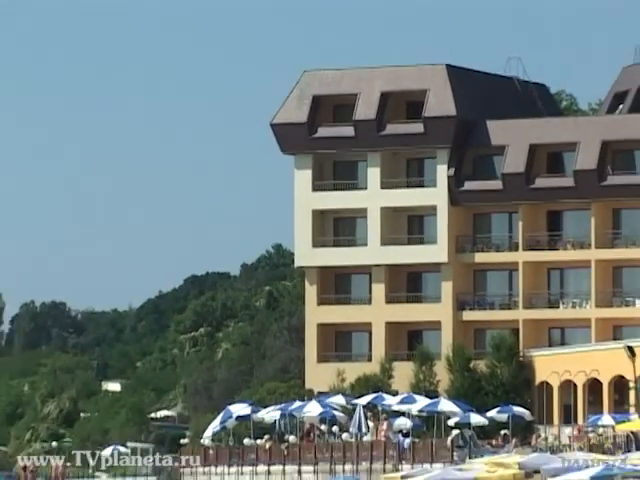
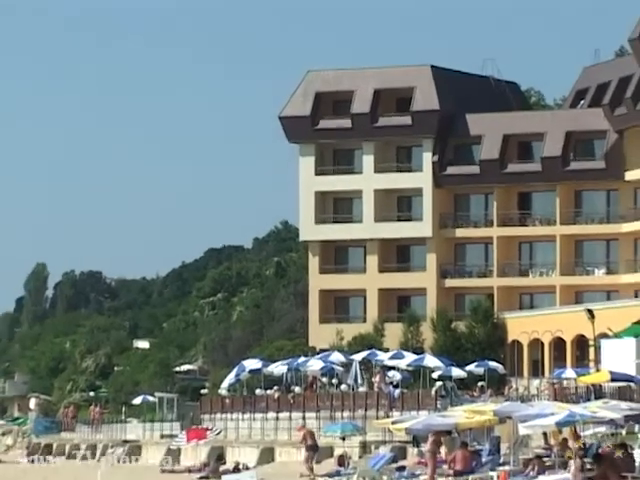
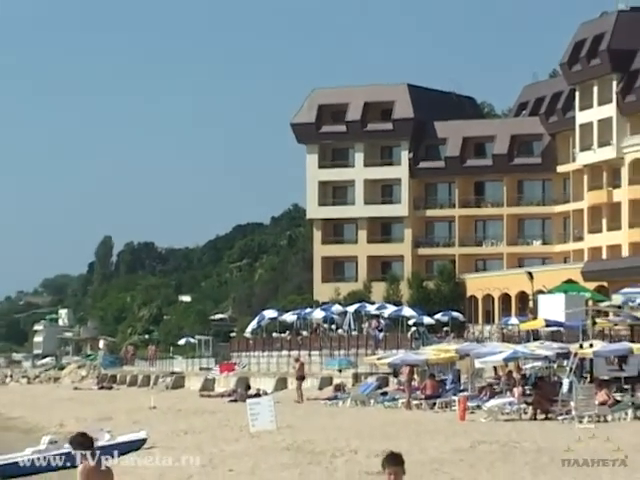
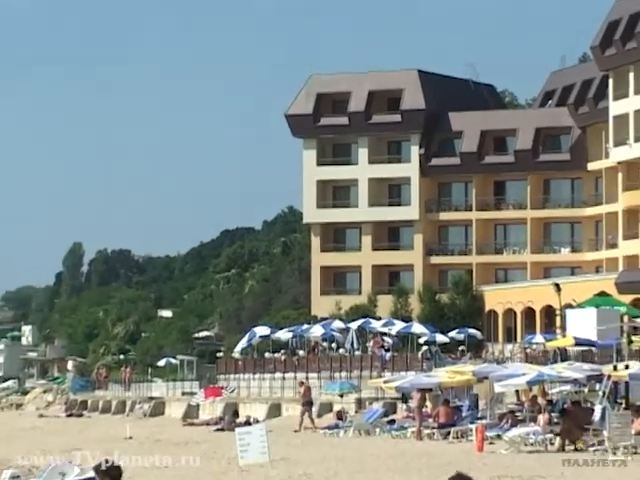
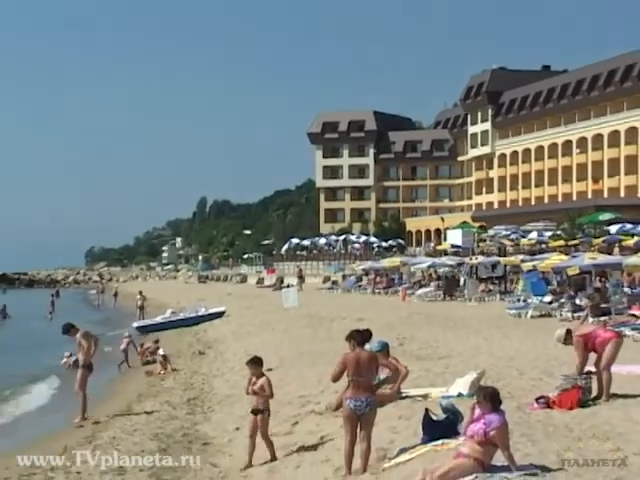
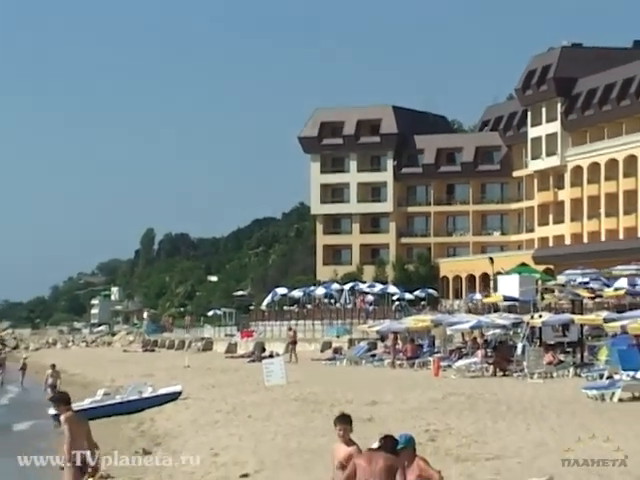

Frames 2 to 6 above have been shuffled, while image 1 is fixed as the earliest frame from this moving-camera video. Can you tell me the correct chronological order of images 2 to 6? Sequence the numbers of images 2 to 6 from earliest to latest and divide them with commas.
2, 4, 3, 6, 5
